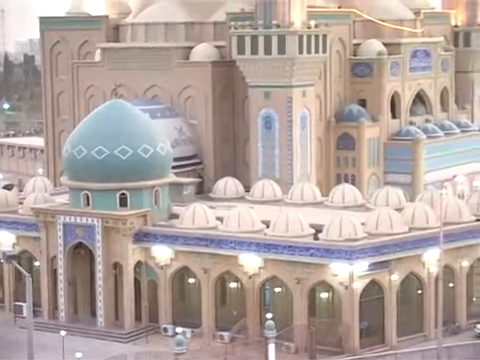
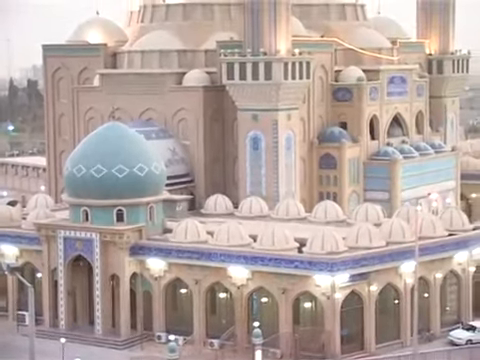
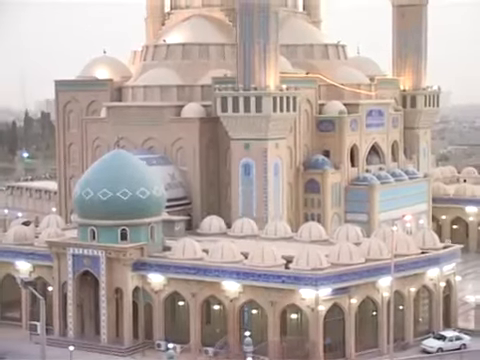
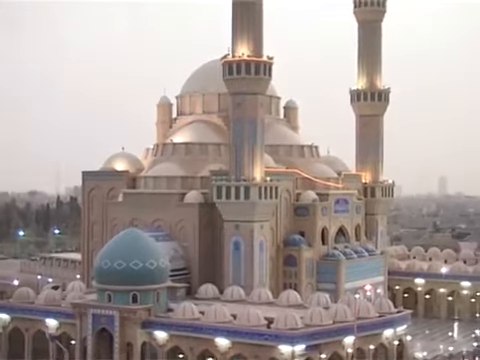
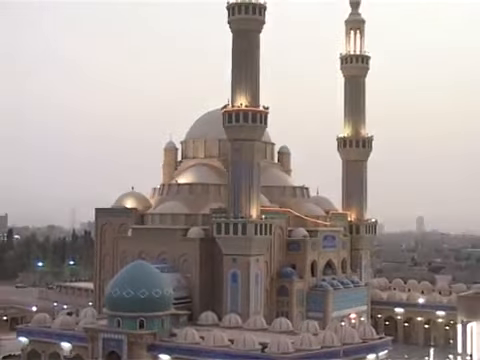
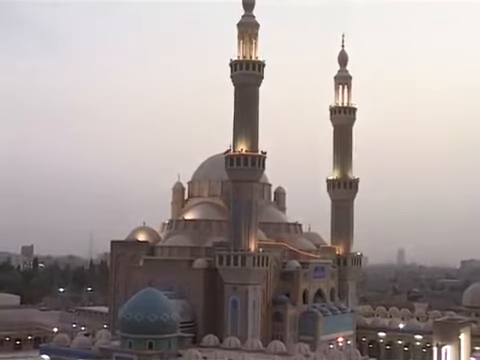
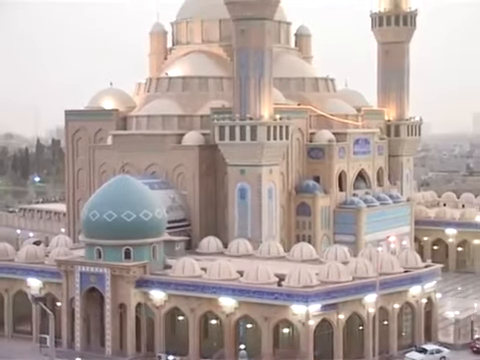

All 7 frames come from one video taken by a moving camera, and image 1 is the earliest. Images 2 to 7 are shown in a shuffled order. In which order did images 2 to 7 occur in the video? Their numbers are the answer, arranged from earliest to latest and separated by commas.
2, 3, 7, 4, 5, 6
